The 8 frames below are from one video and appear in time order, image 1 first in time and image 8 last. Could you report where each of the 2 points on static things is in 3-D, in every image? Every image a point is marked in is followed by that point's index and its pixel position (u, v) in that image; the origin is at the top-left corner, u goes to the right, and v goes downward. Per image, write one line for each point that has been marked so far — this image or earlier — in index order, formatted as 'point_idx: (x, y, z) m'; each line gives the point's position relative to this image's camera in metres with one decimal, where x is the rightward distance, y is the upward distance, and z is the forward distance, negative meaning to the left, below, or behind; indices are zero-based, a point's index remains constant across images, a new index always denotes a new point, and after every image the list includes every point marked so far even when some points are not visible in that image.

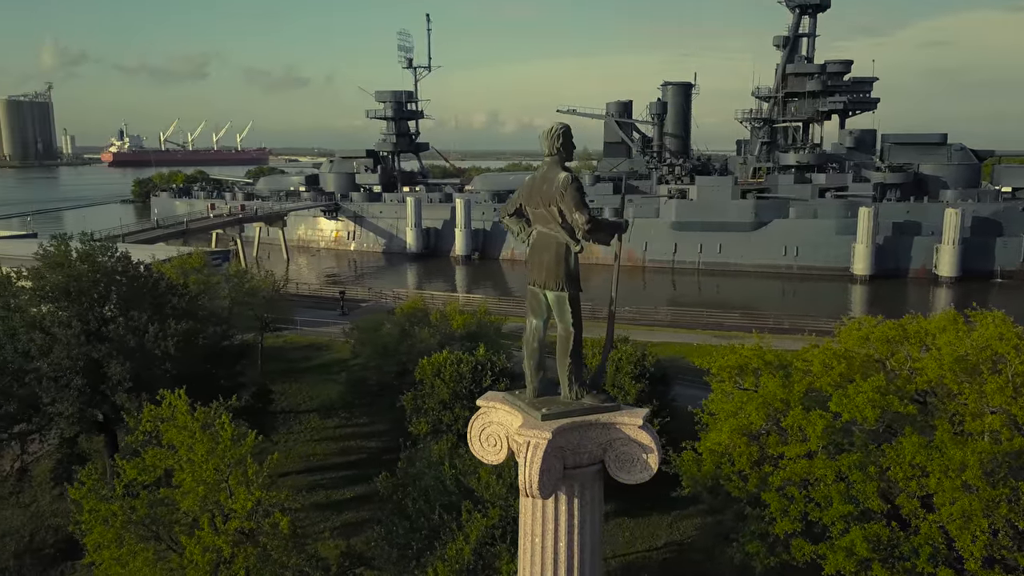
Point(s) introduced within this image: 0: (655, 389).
0: (+3.1, -2.2, +17.8) m
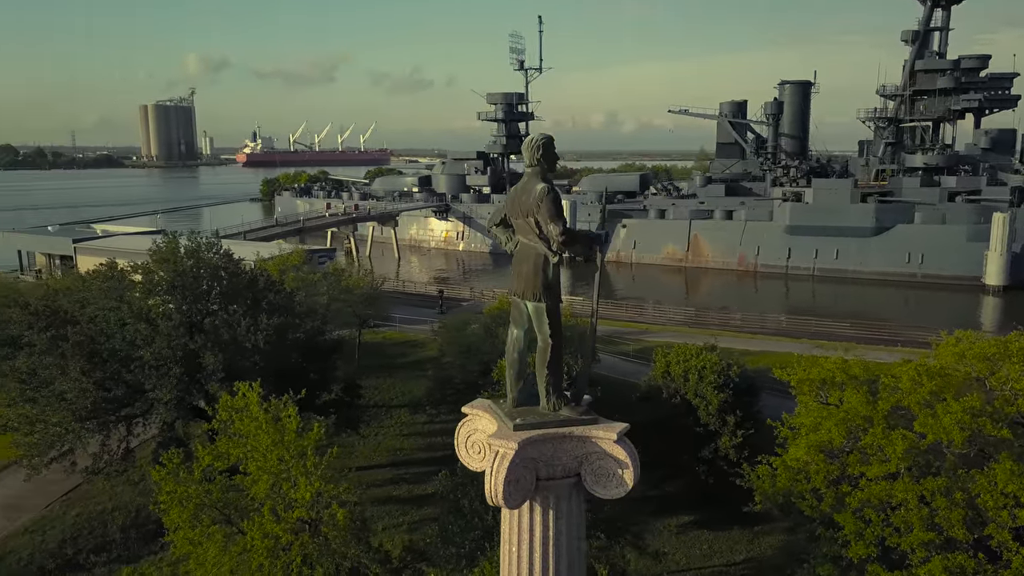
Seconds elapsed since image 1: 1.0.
0: (+4.8, -2.4, +17.3) m
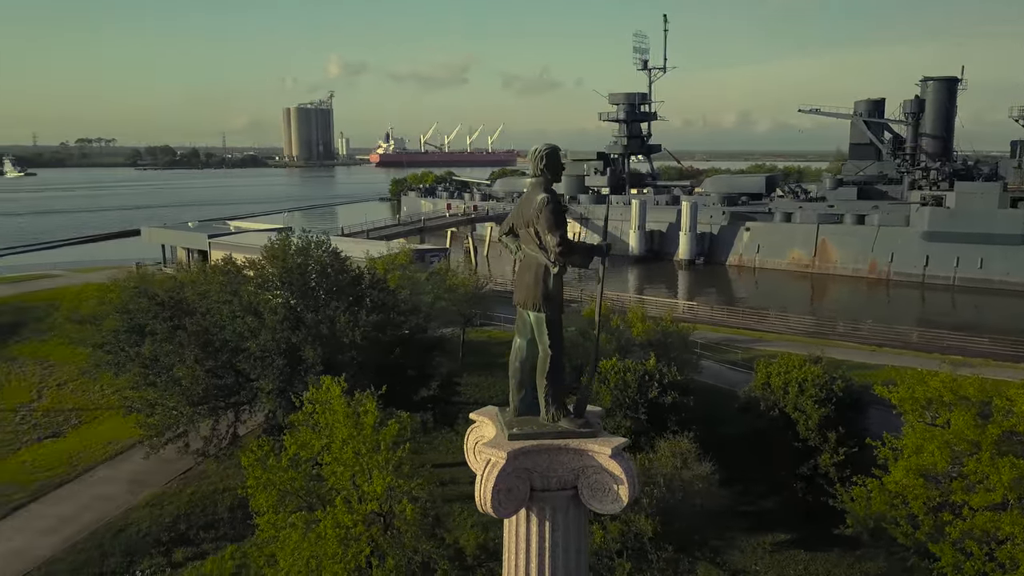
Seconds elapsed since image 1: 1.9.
0: (+6.7, -2.6, +16.5) m
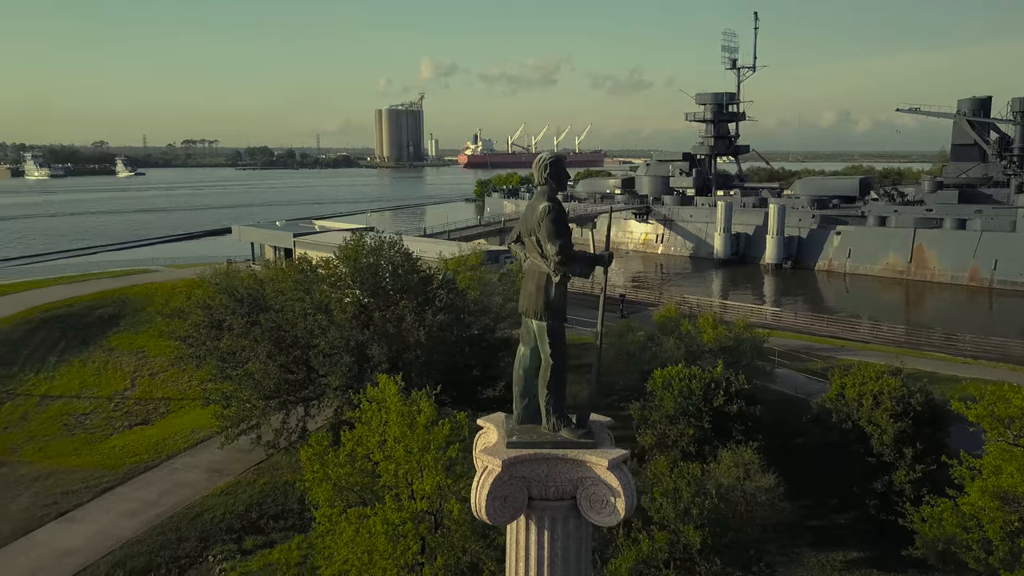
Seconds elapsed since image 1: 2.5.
0: (+7.9, -2.8, +15.7) m
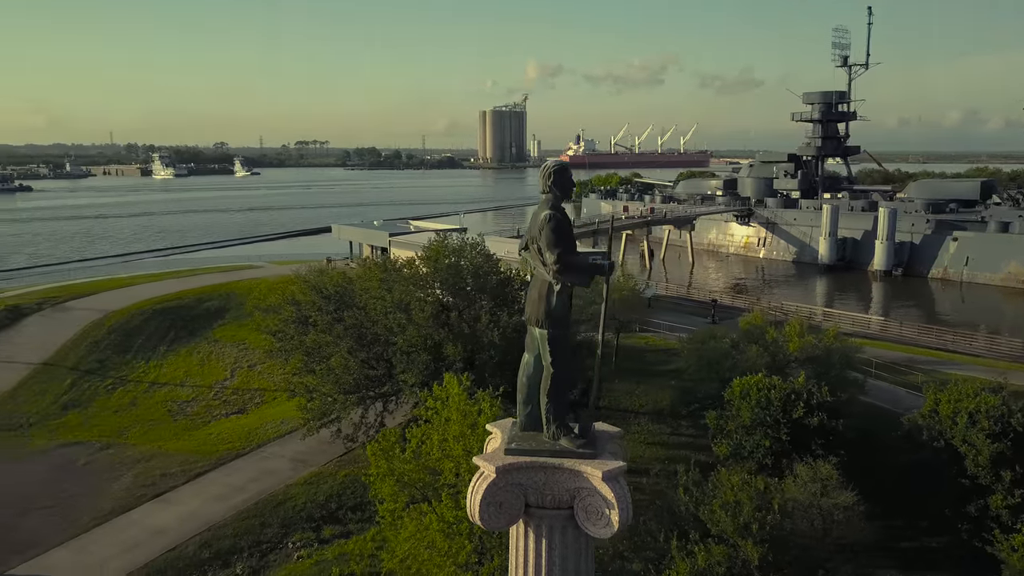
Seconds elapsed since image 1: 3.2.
0: (+9.2, -3.0, +14.7) m
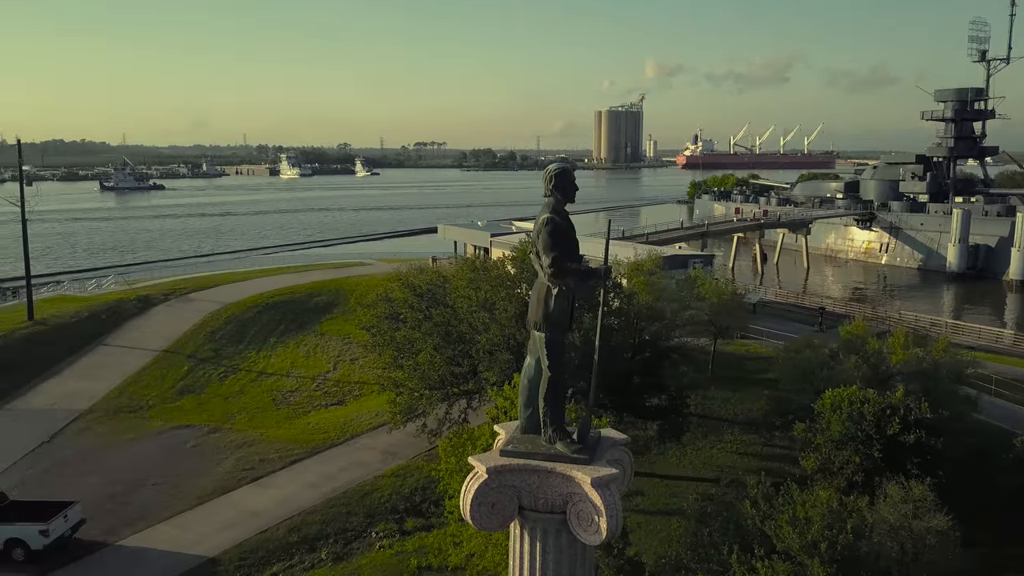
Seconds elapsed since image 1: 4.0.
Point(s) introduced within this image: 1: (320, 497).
0: (+10.4, -3.2, +13.3) m
1: (-4.3, -4.6, +18.1) m
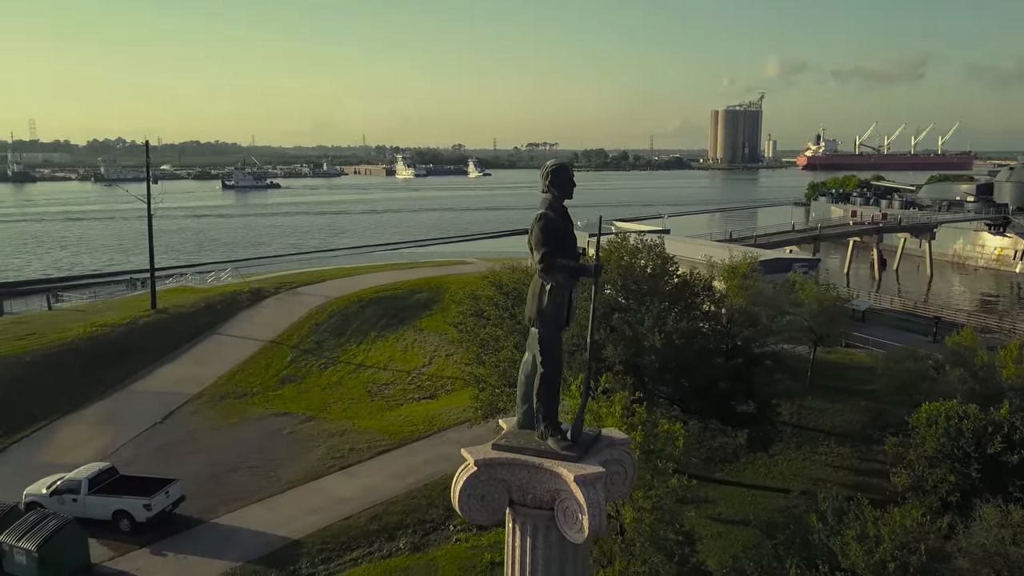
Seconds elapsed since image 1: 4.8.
0: (+11.4, -3.5, +11.9) m
1: (-2.5, -4.5, +18.6) m
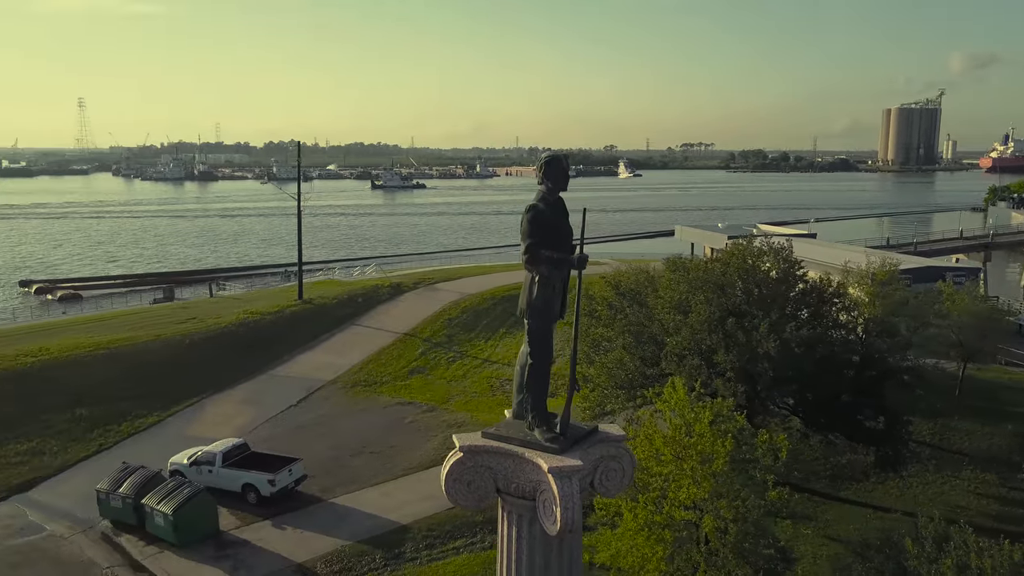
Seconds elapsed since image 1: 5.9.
0: (+12.5, -3.8, +9.7) m
1: (0.0, -4.5, +18.9) m
